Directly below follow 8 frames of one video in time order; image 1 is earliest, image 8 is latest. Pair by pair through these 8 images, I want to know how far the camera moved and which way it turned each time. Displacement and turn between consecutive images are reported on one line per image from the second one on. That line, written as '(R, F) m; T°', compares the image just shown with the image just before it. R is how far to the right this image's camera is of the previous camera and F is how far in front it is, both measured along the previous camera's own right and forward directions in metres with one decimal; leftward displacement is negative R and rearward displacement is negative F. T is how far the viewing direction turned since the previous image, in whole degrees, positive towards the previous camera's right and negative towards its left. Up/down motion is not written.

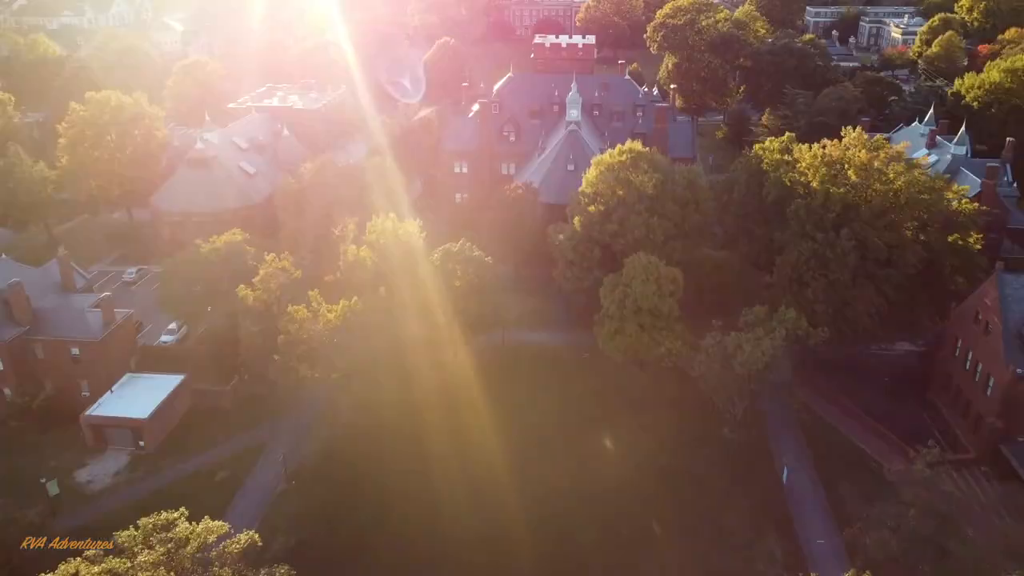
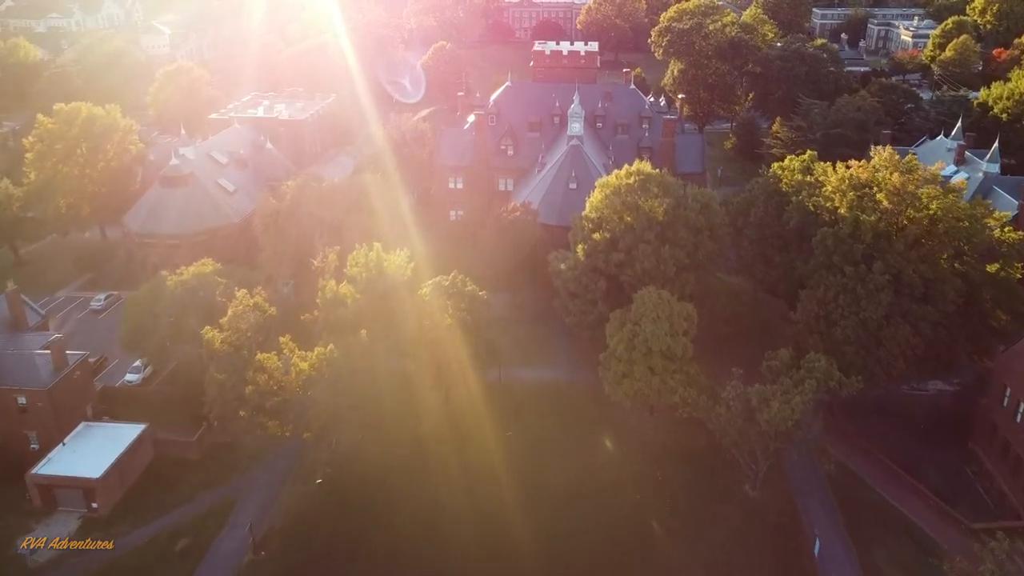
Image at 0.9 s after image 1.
(+0.2, +4.7) m; 0°
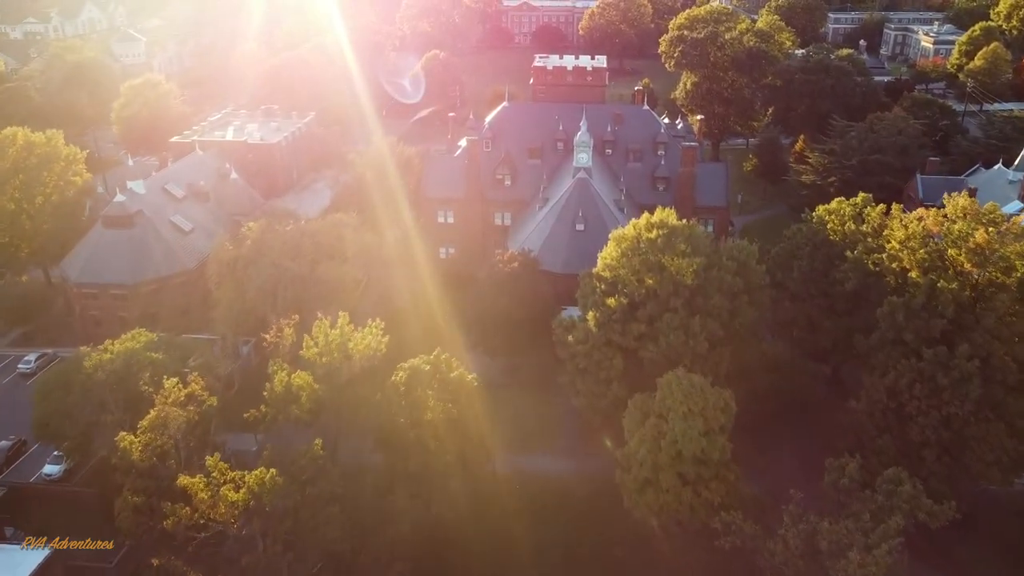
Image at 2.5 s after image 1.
(+0.2, +8.6) m; 0°
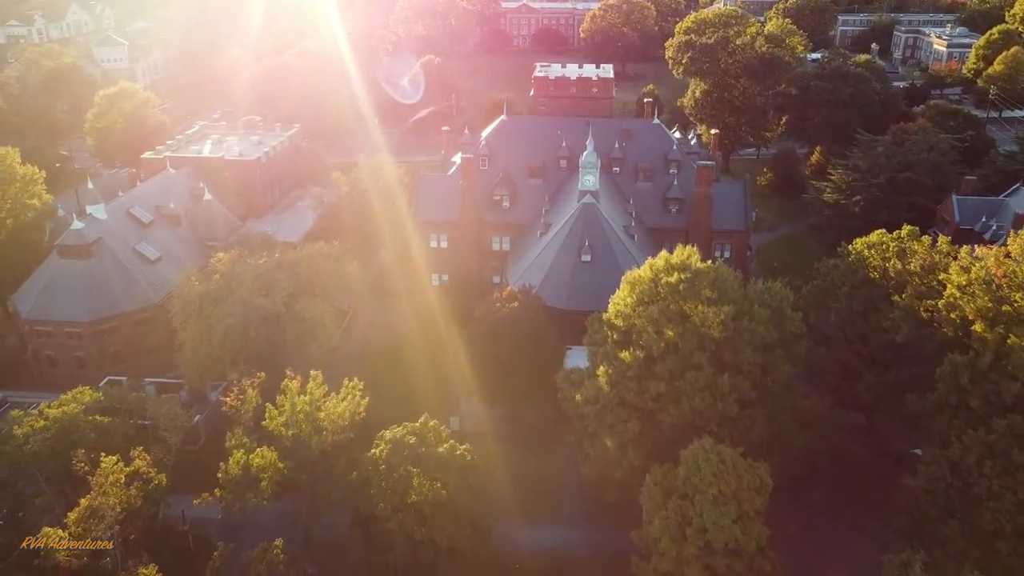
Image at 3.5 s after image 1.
(0.0, +5.3) m; 0°
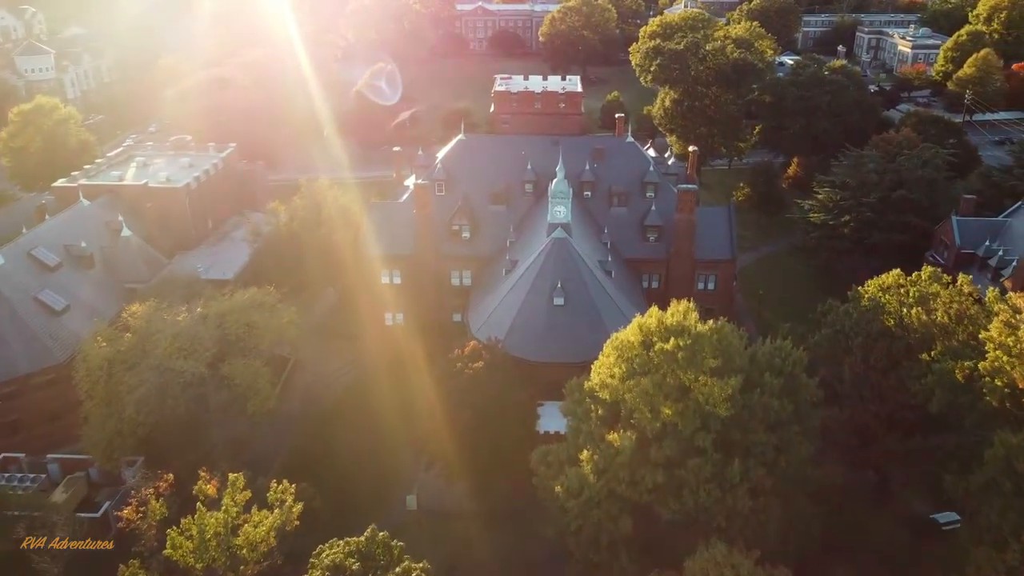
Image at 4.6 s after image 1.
(0.0, +6.0) m; +3°
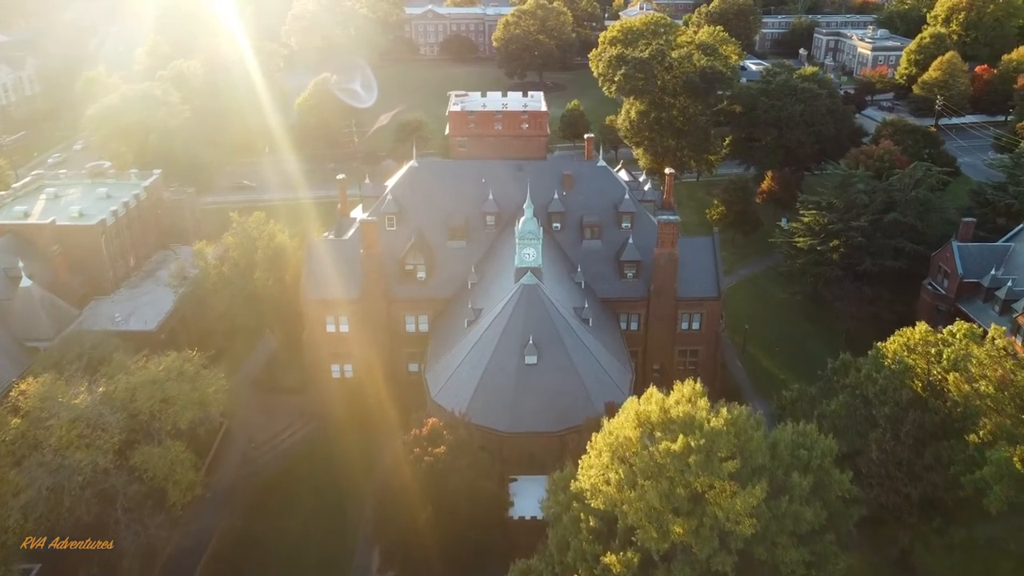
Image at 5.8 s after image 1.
(-0.3, +5.8) m; +3°
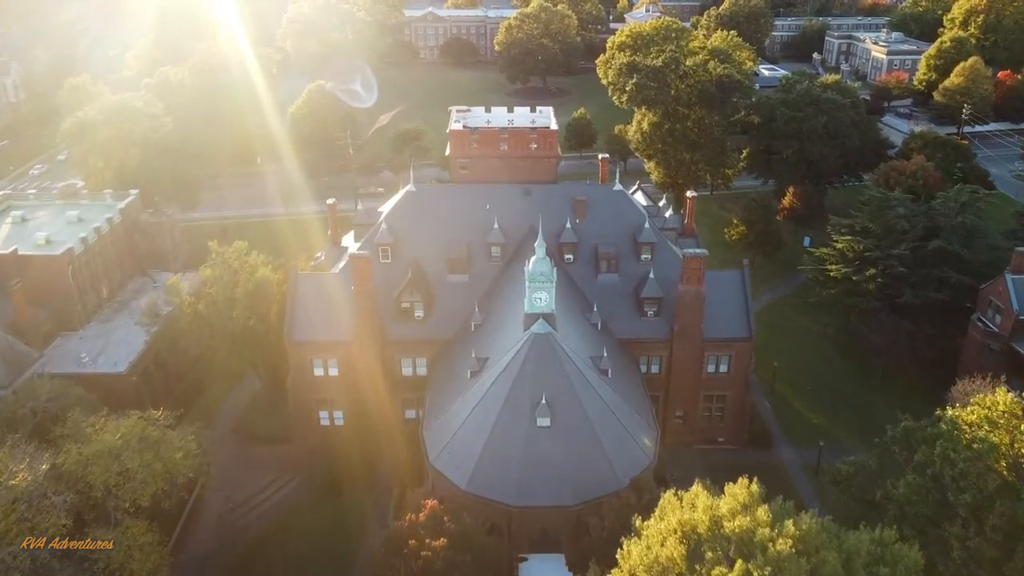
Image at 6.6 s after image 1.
(-0.4, +4.6) m; 0°
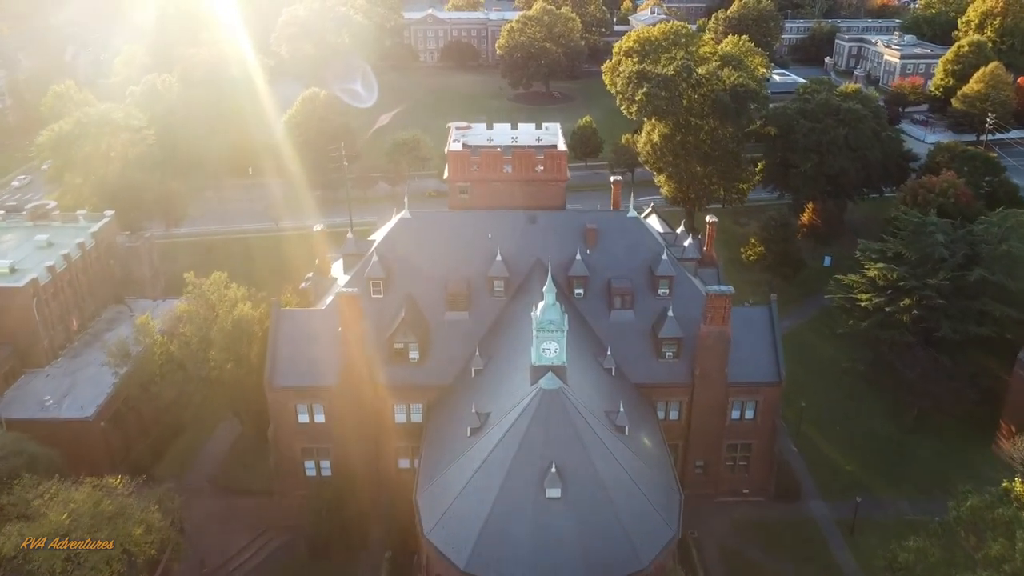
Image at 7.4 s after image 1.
(-0.2, +3.9) m; 0°
